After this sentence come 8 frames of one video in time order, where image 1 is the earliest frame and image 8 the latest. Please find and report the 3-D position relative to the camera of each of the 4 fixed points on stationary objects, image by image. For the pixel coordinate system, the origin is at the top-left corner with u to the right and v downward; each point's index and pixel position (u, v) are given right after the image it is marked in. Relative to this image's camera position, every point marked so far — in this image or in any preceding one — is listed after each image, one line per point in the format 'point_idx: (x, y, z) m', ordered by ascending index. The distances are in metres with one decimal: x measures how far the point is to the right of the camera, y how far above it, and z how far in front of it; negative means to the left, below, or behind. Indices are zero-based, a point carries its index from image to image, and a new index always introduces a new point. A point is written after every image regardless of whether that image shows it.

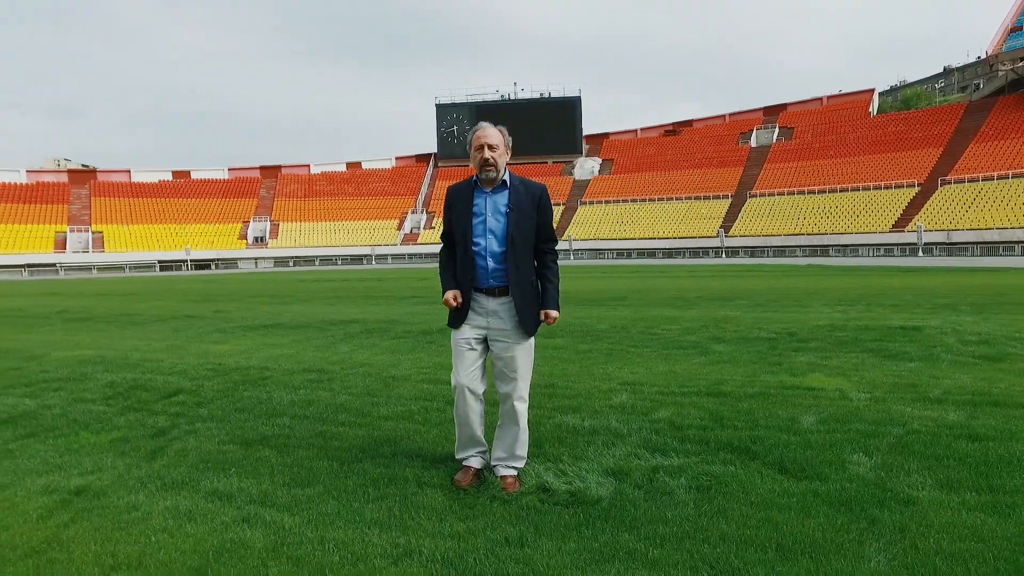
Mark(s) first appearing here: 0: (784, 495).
0: (+1.2, -0.9, +2.9) m
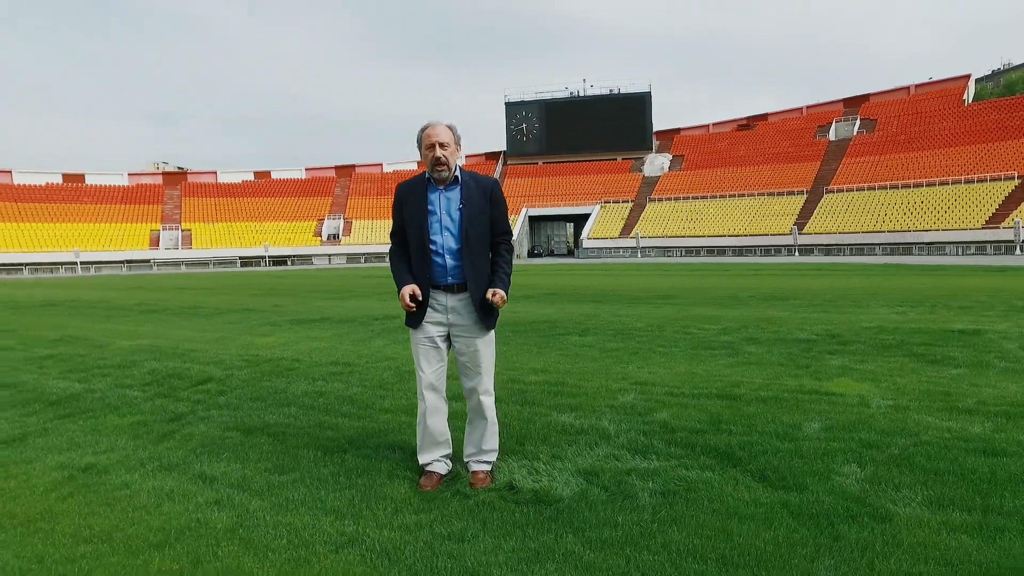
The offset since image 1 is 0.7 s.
0: (+1.0, -0.9, +2.8) m
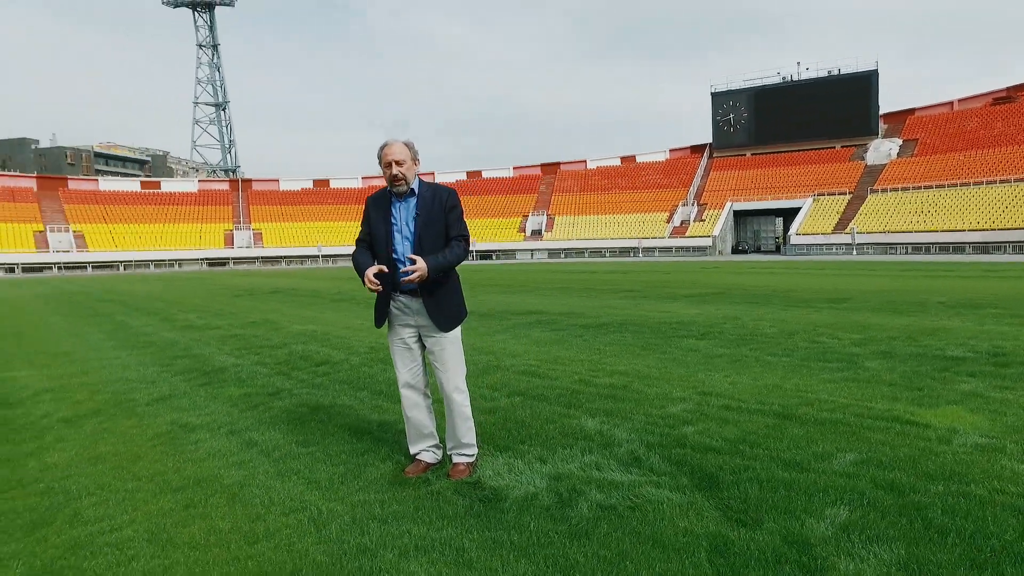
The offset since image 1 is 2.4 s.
0: (+0.7, -1.0, +2.6) m
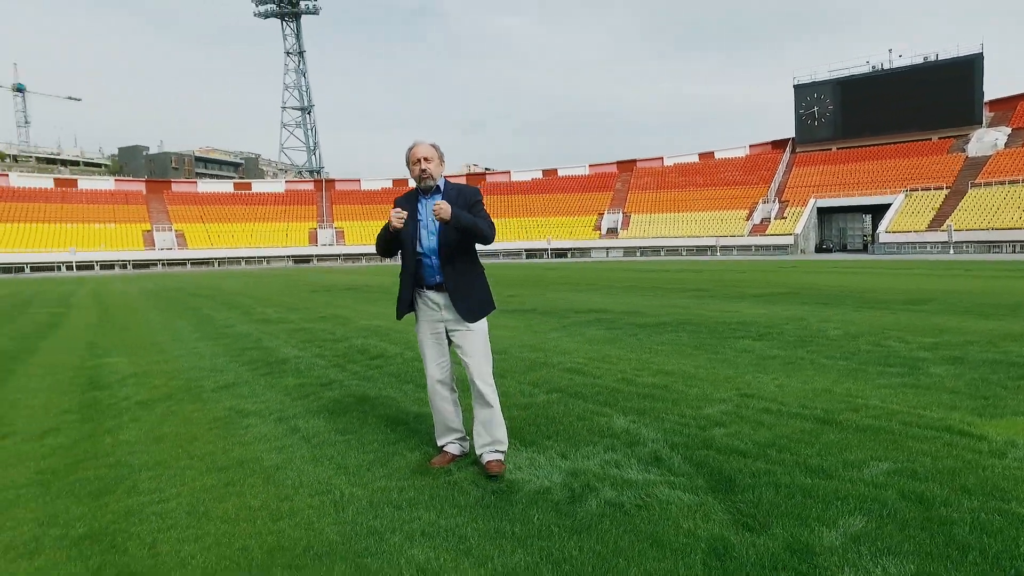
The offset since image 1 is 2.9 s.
0: (+0.7, -1.0, +2.6) m
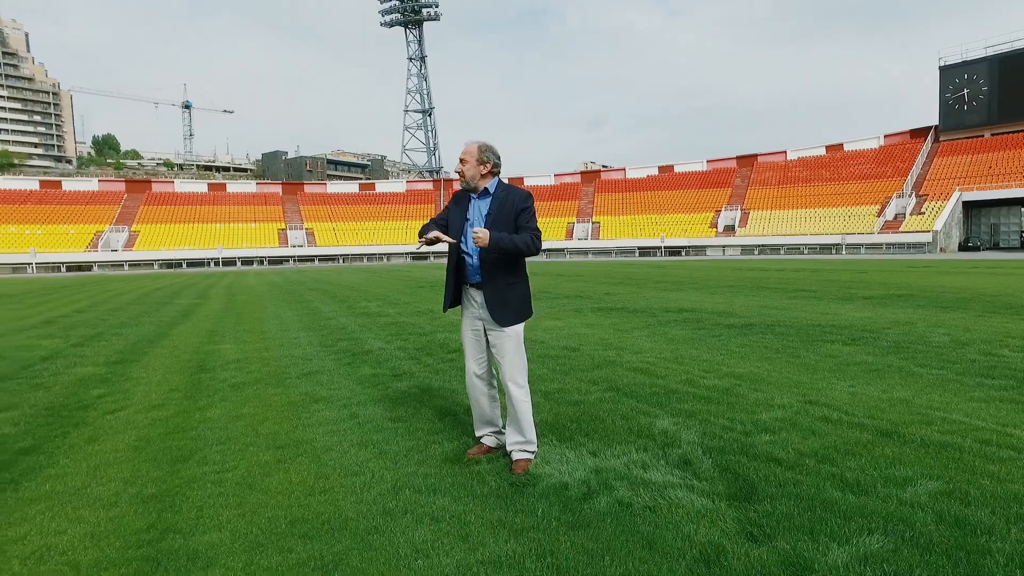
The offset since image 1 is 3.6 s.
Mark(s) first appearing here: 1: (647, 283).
0: (+0.6, -1.0, +2.5) m
1: (+2.9, +0.1, +13.7) m
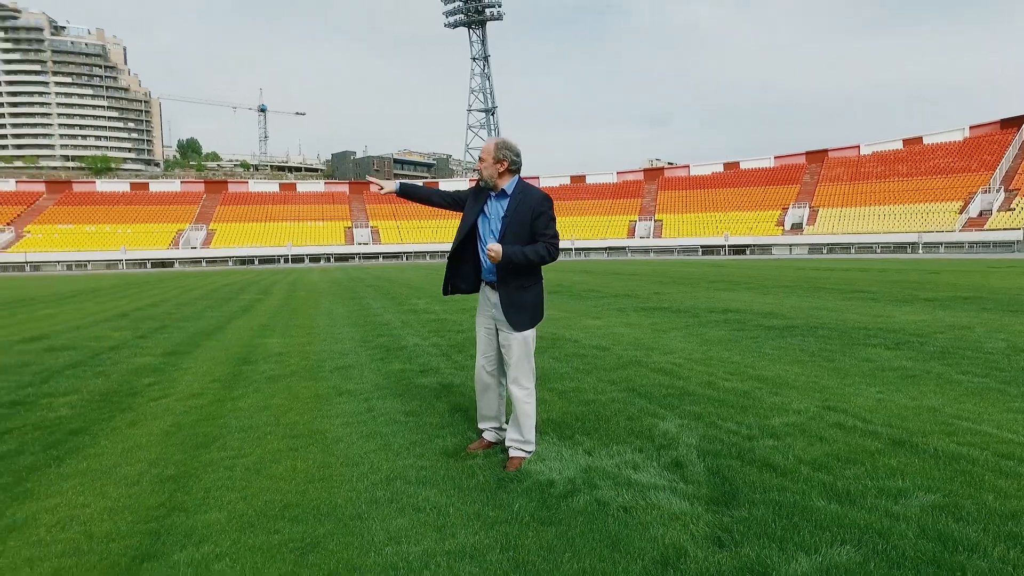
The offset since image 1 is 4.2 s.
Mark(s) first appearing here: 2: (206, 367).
0: (+0.5, -1.0, +2.5) m
1: (+3.9, +0.1, +13.4) m
2: (-2.8, -0.7, +6.1) m
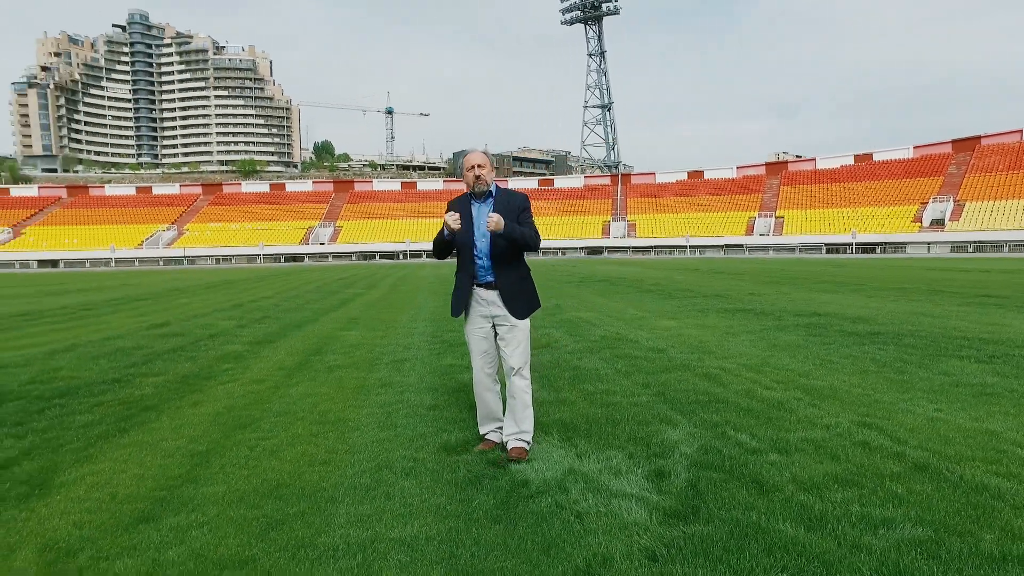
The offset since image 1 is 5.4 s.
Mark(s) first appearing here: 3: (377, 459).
0: (+0.3, -1.0, +2.5) m
1: (+5.7, +0.1, +12.5) m
2: (-2.3, -0.7, +6.6) m
3: (-0.7, -0.9, +3.6) m
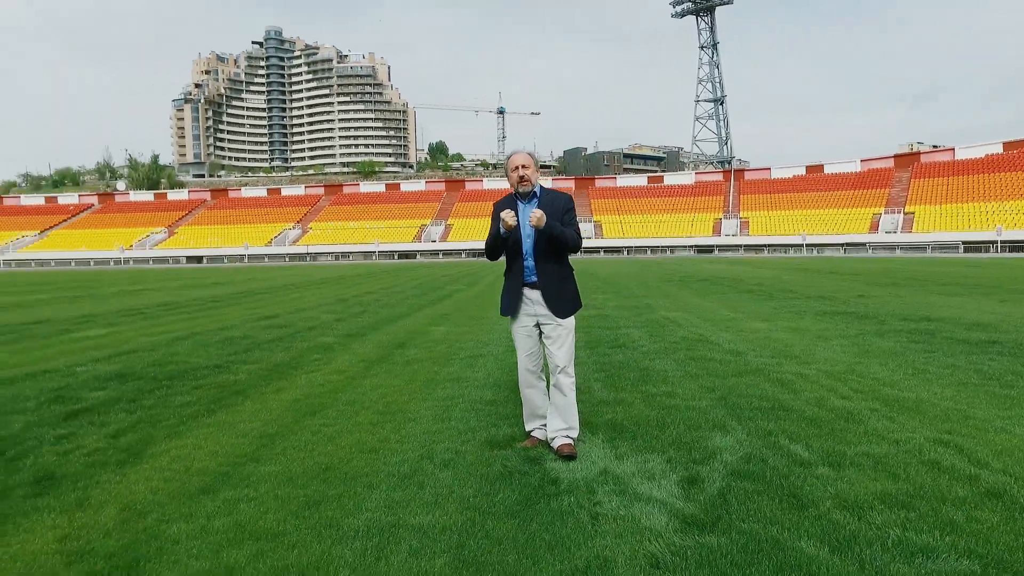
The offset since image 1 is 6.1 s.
0: (+0.3, -1.0, +2.5) m
1: (+7.4, +0.1, +11.4) m
2: (-1.6, -0.6, +7.0) m
3: (-0.5, -0.9, +3.8) m
